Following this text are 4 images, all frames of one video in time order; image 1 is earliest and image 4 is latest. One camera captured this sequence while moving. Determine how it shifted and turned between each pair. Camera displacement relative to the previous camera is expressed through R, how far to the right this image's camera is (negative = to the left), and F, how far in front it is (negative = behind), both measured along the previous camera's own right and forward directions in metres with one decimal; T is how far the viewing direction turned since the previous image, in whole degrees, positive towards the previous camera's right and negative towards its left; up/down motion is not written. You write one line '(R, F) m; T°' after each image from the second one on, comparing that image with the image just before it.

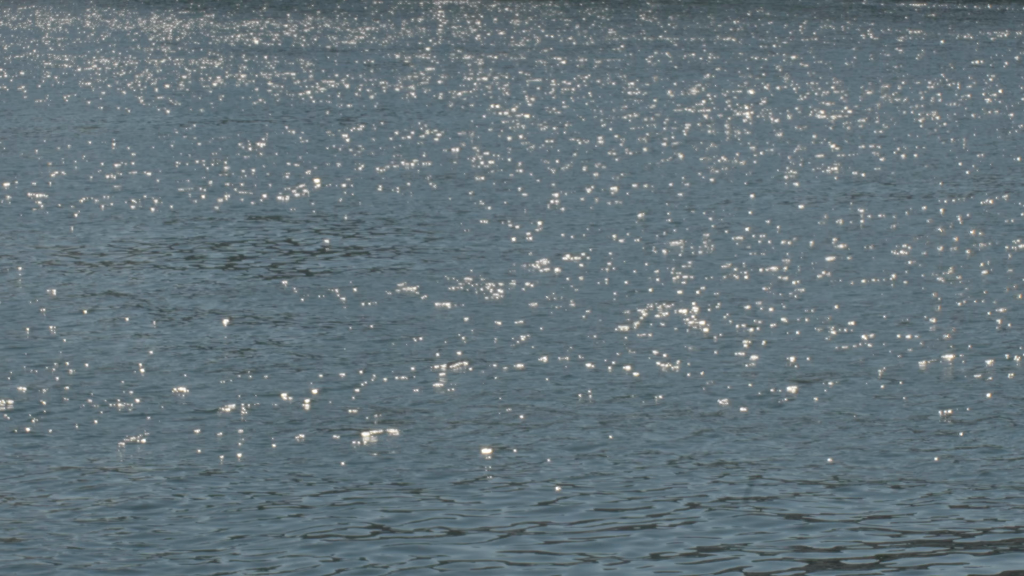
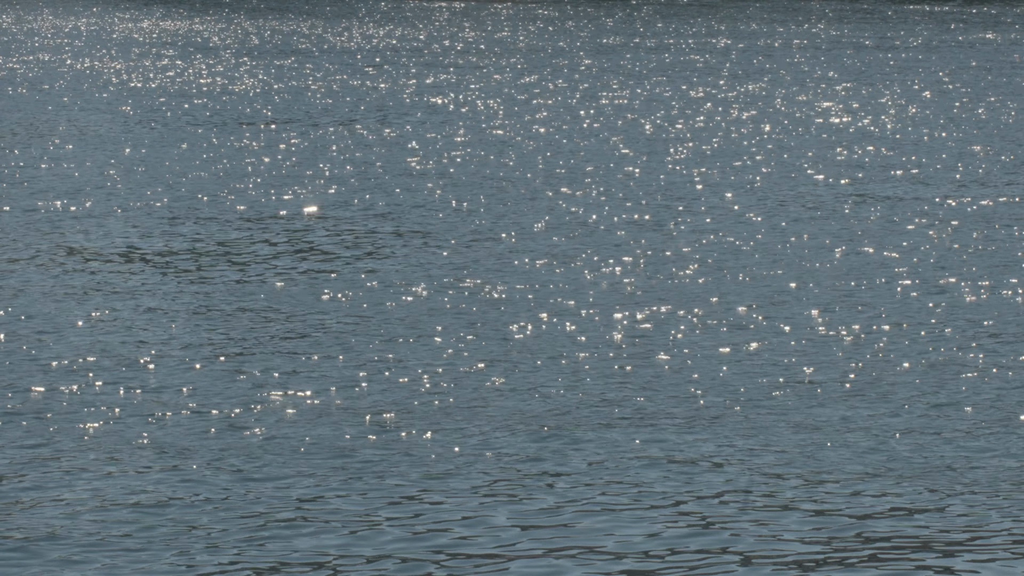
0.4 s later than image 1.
(+2.0, +2.6) m; -5°
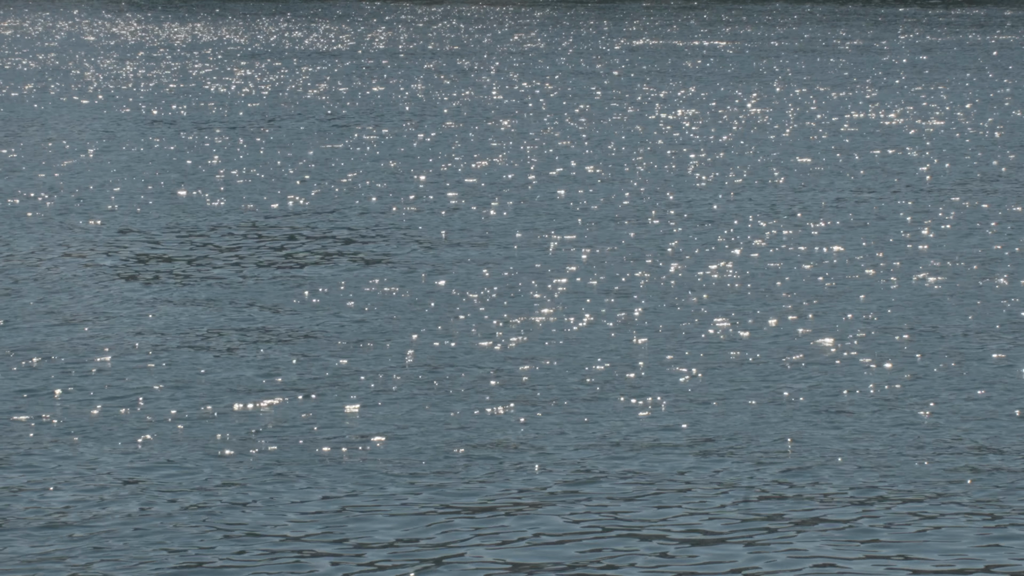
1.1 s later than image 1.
(-0.1, -0.3) m; 0°
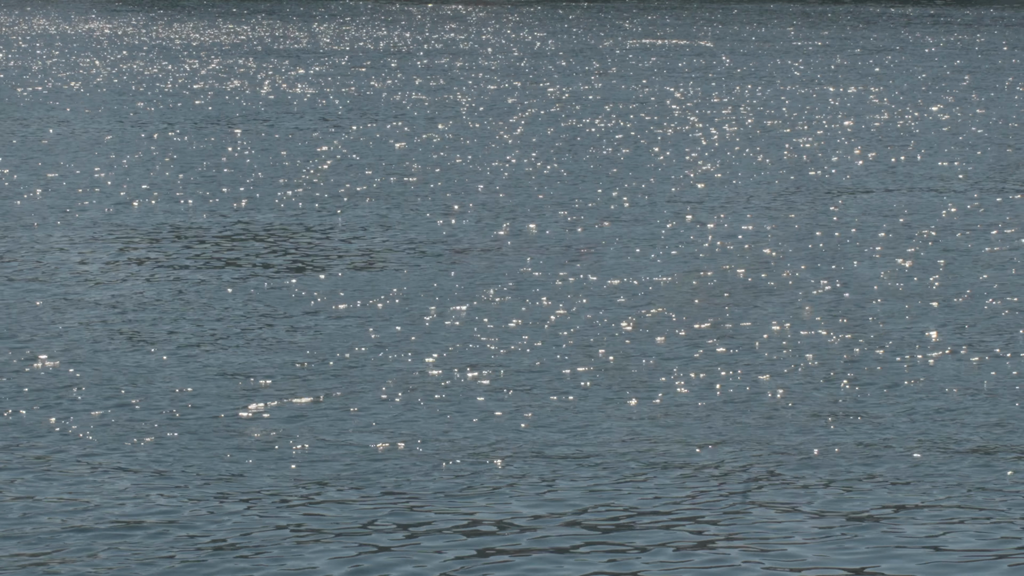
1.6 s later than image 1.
(-0.2, +0.1) m; 0°
